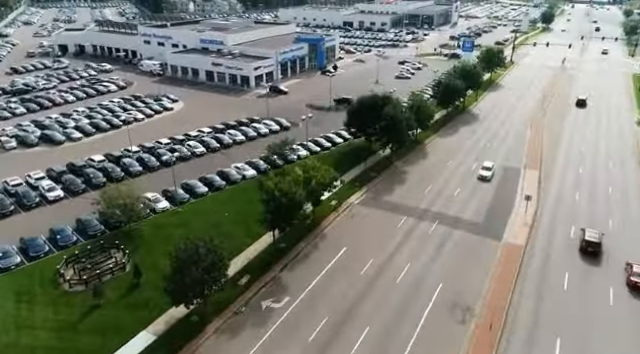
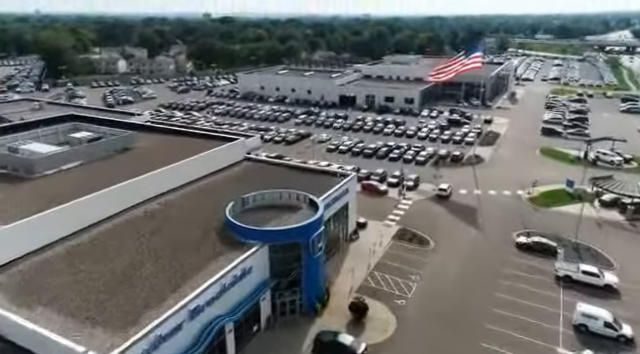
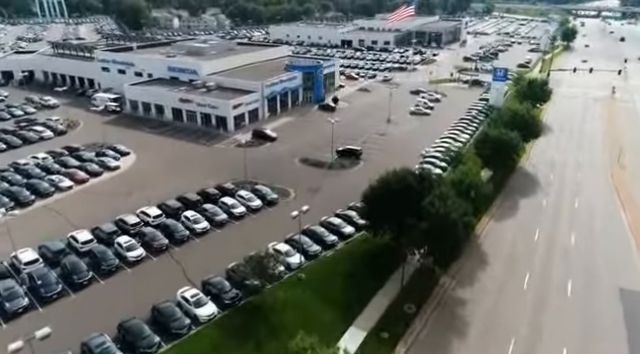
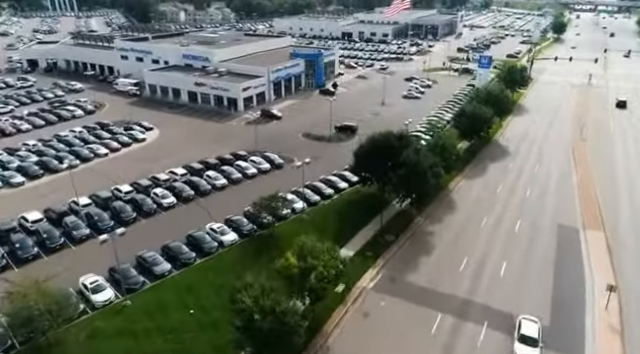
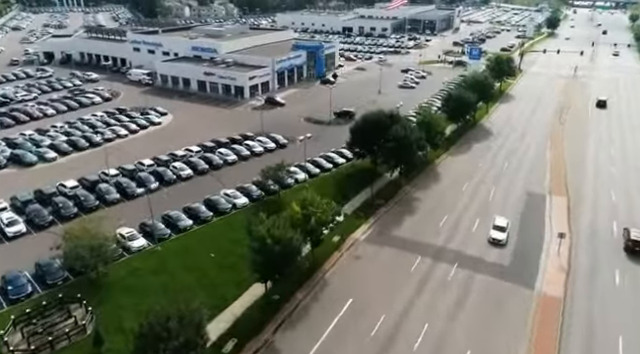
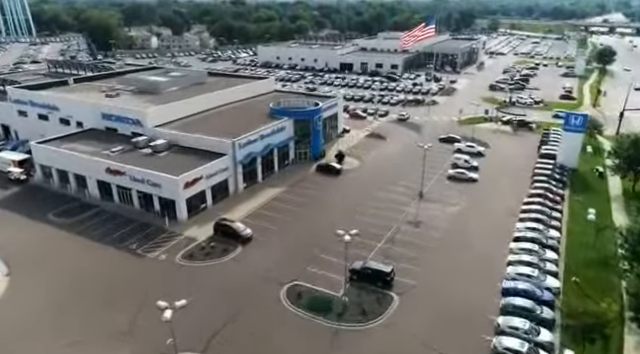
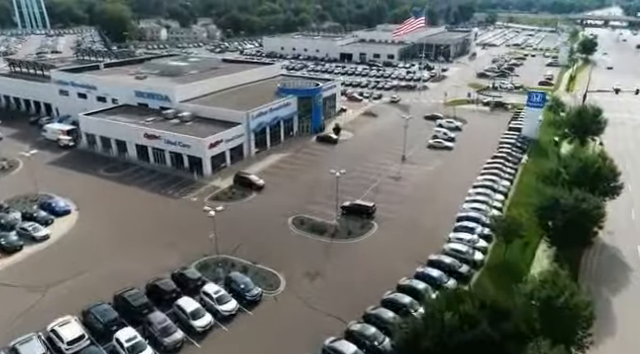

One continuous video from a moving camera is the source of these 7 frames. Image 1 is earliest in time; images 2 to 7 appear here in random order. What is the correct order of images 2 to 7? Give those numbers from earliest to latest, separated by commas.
5, 4, 3, 7, 6, 2
